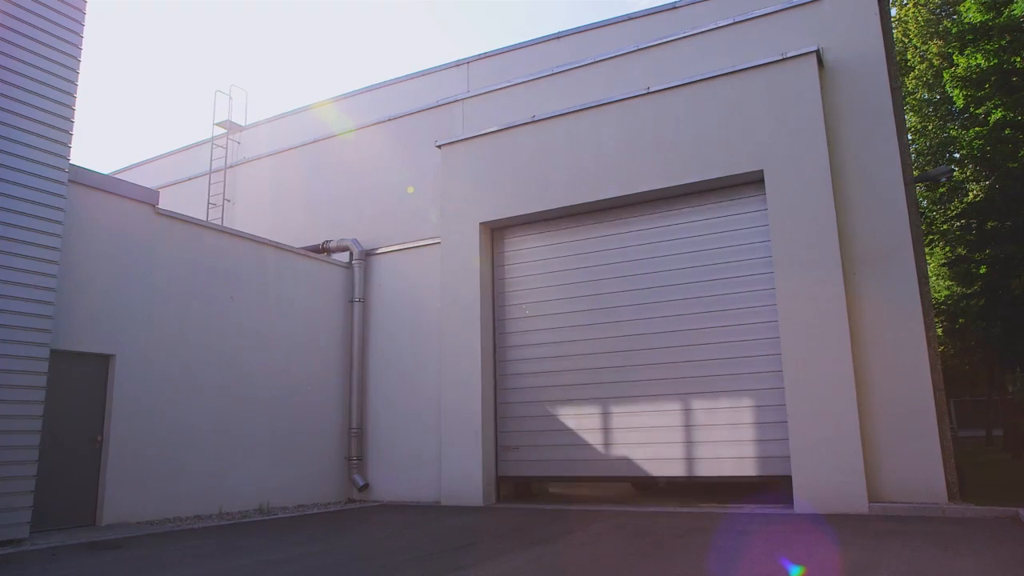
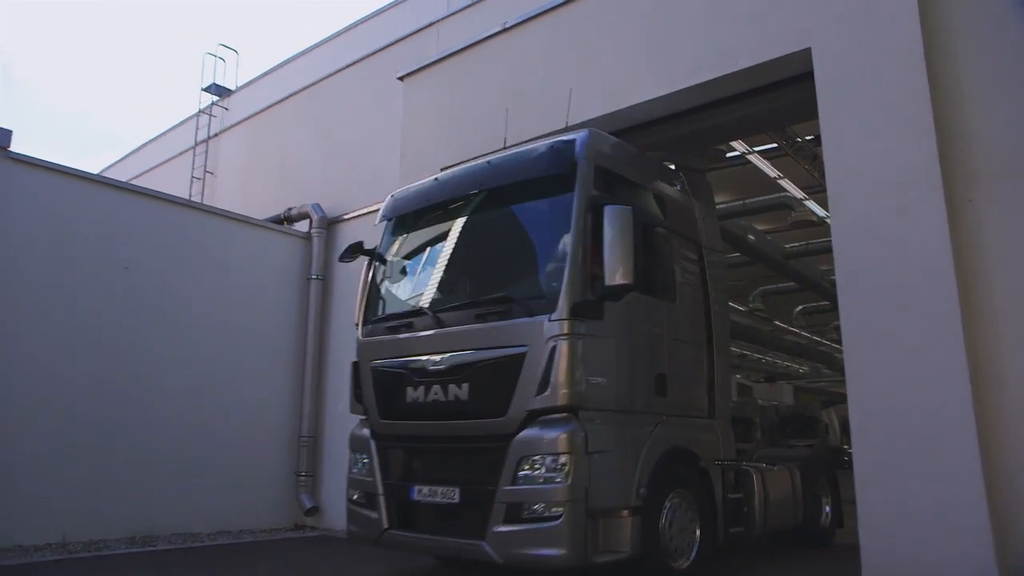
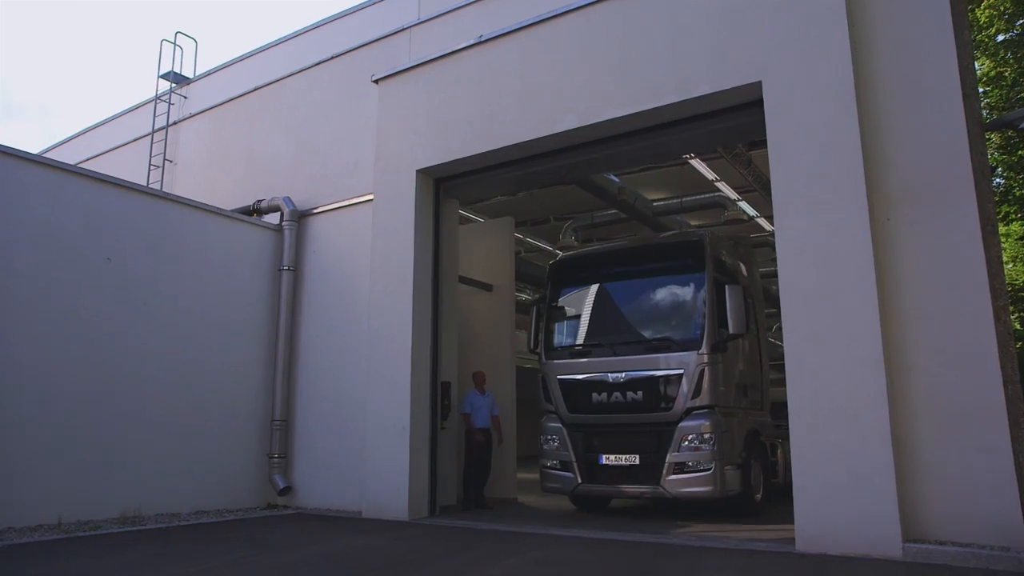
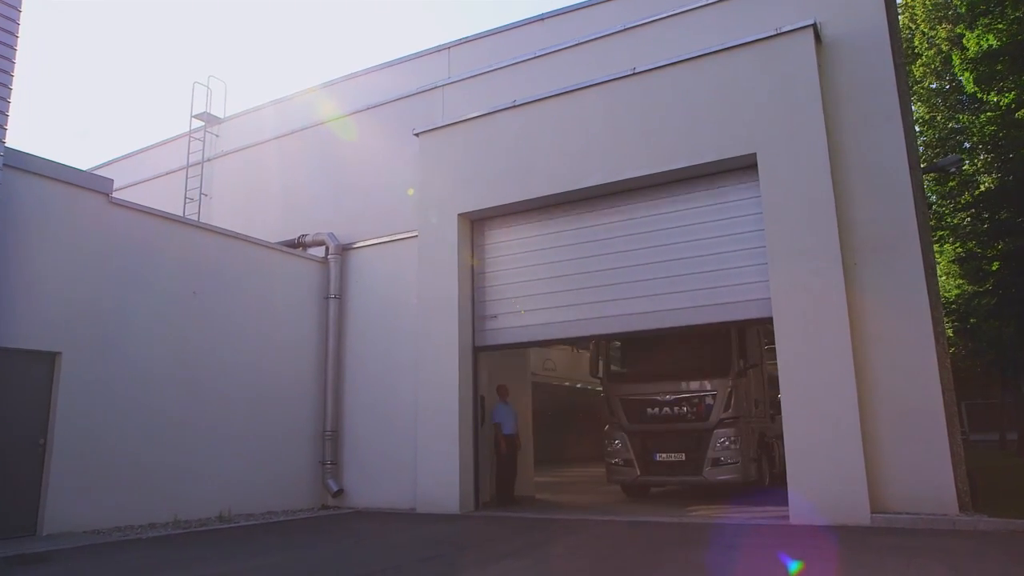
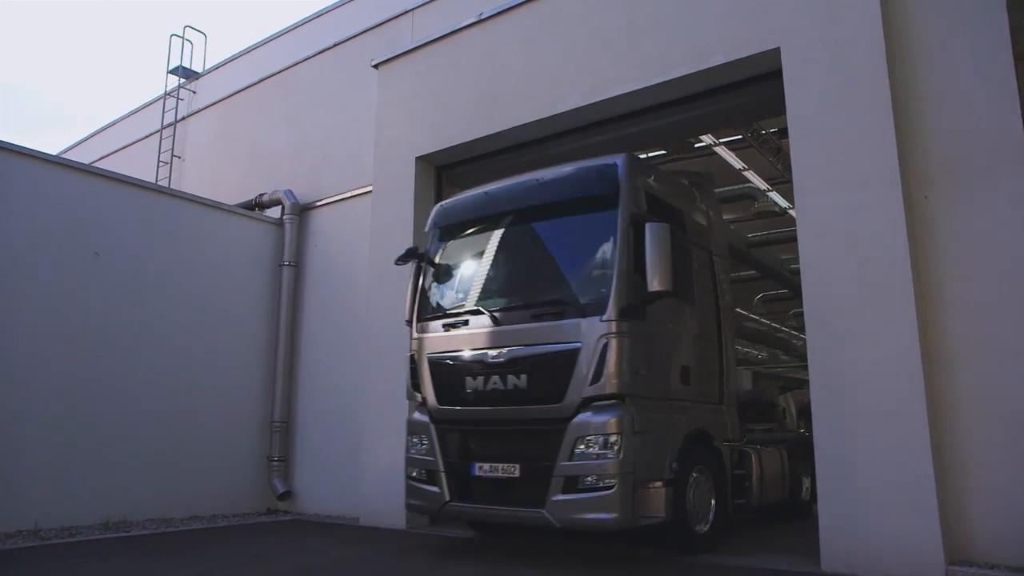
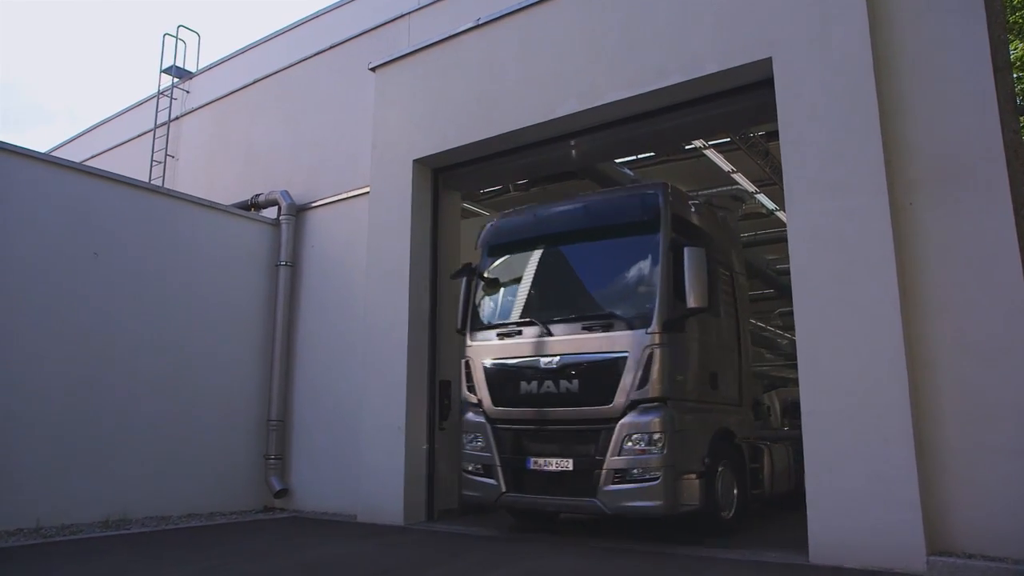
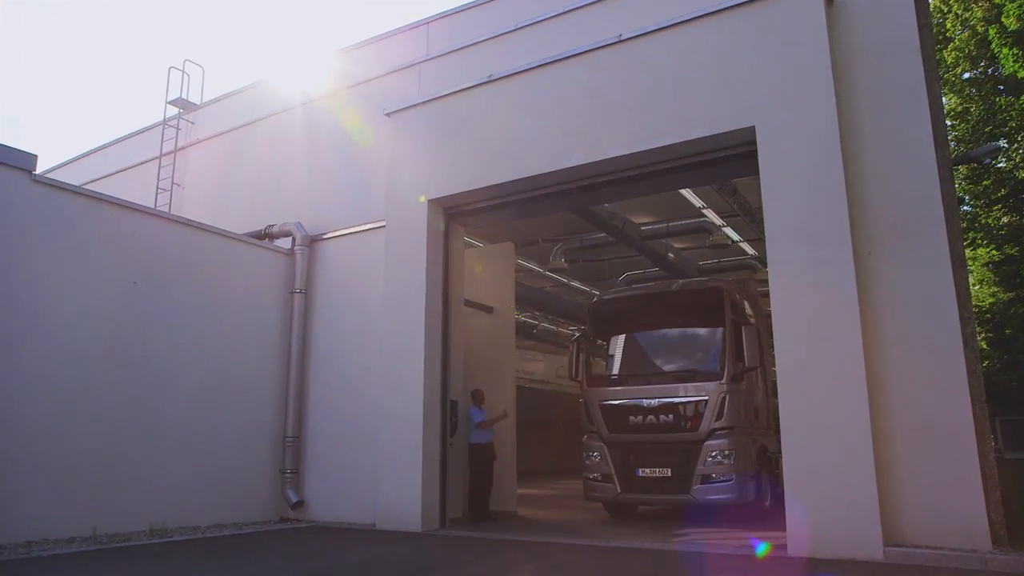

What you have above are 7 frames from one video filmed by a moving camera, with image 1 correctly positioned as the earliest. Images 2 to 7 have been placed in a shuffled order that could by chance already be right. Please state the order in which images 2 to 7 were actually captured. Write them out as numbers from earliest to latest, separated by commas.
4, 7, 3, 6, 5, 2
